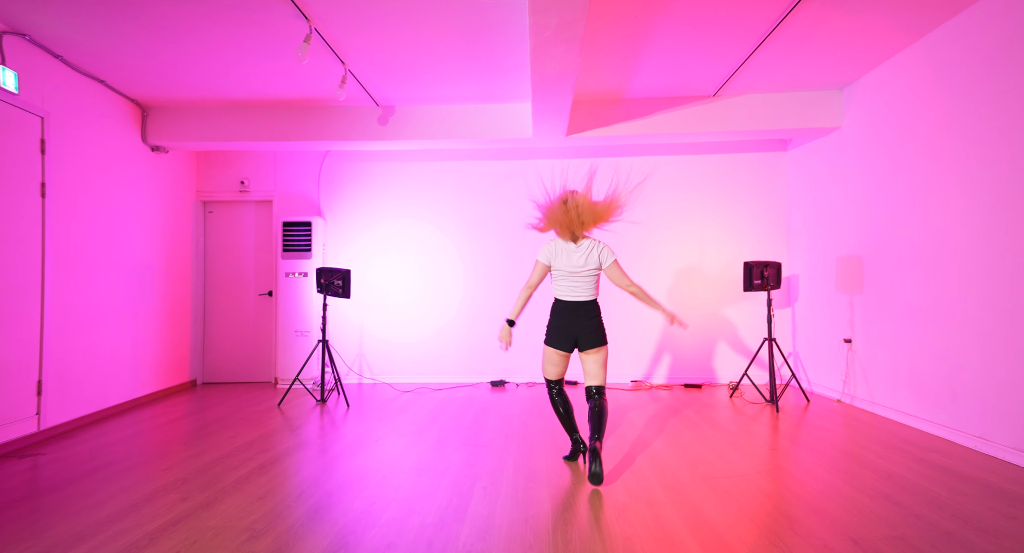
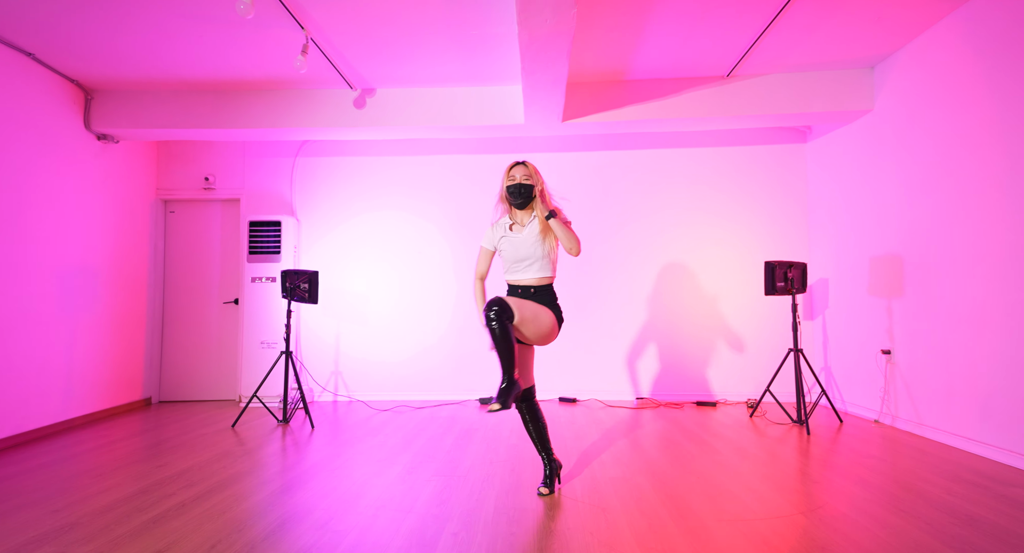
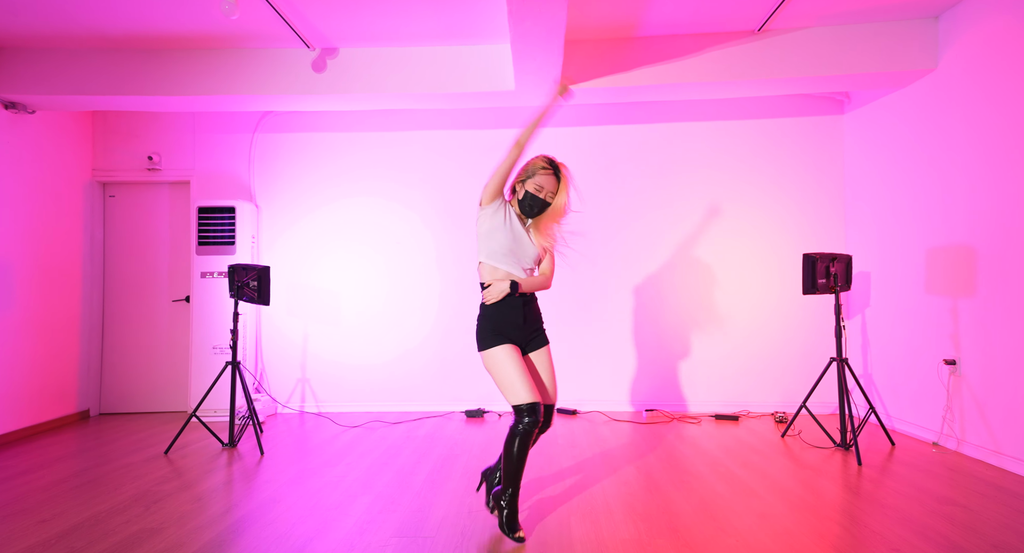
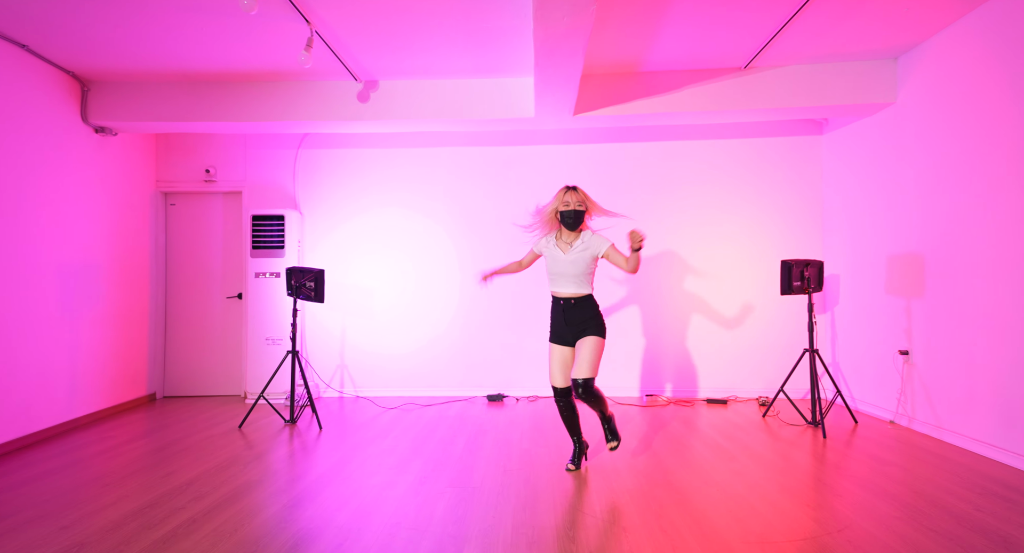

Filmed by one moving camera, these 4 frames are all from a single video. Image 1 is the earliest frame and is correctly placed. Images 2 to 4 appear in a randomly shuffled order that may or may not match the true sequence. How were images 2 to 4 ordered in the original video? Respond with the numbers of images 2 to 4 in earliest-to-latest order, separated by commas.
4, 3, 2
